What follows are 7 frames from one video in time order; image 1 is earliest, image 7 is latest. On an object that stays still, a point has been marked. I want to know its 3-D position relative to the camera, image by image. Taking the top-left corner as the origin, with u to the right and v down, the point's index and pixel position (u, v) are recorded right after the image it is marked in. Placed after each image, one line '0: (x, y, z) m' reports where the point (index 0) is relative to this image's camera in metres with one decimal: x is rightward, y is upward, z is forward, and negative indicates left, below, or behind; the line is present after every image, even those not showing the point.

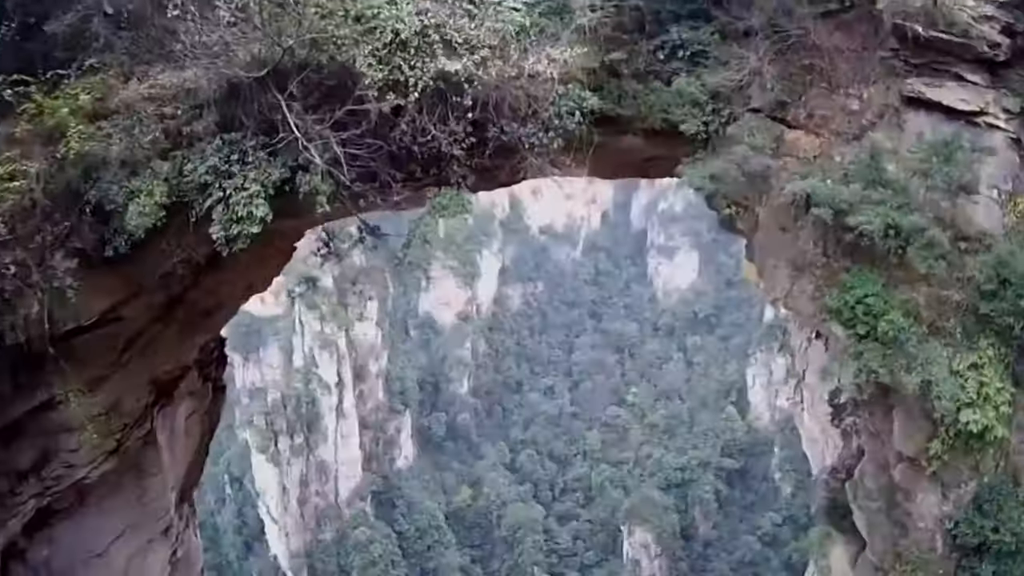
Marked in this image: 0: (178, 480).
0: (-1.4, -0.8, +4.2) m
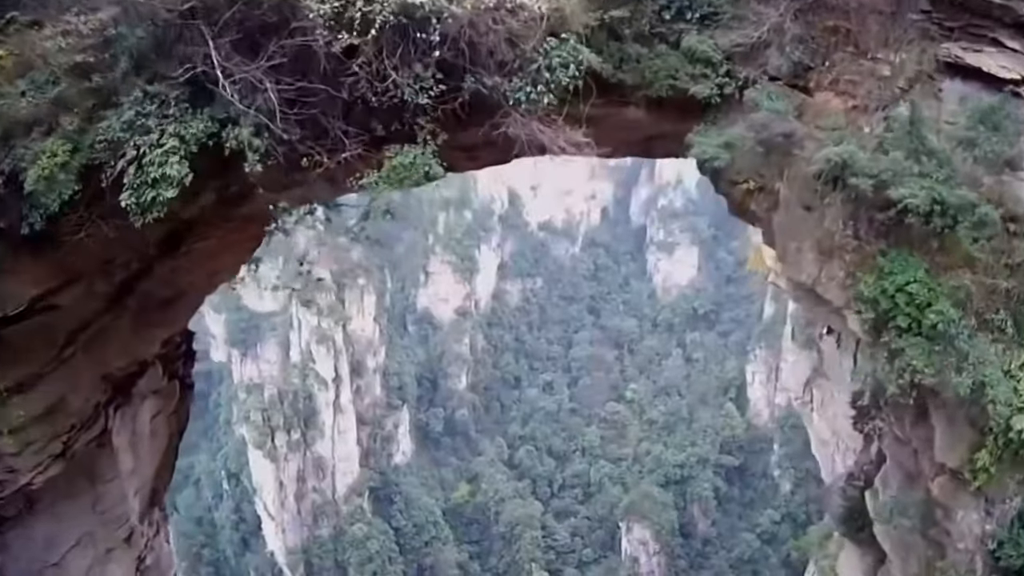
0: (-1.4, -0.8, +3.9) m
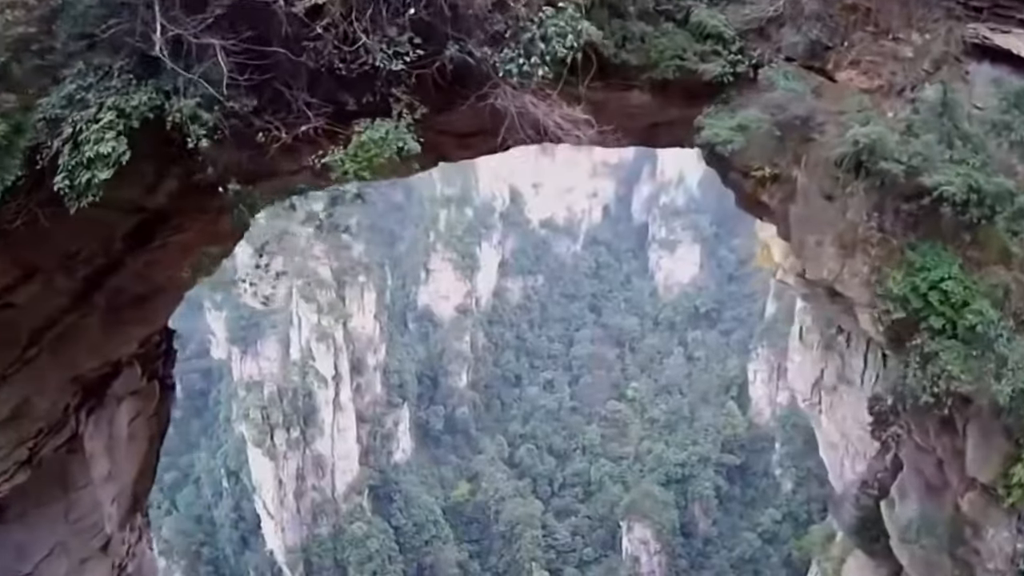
0: (-1.4, -0.7, +3.8) m
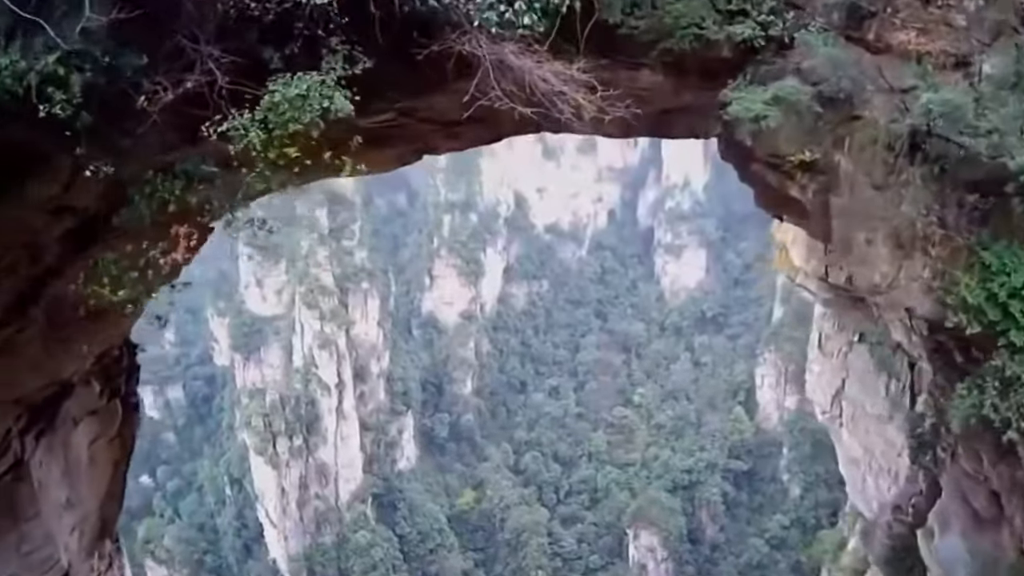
0: (-1.4, -0.8, +3.5) m
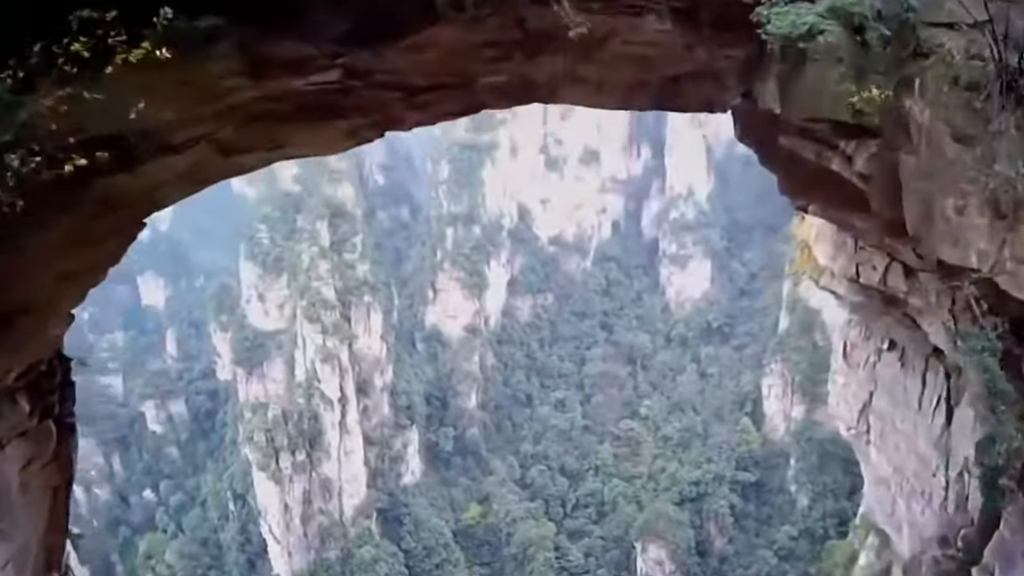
0: (-1.4, -0.8, +3.1) m
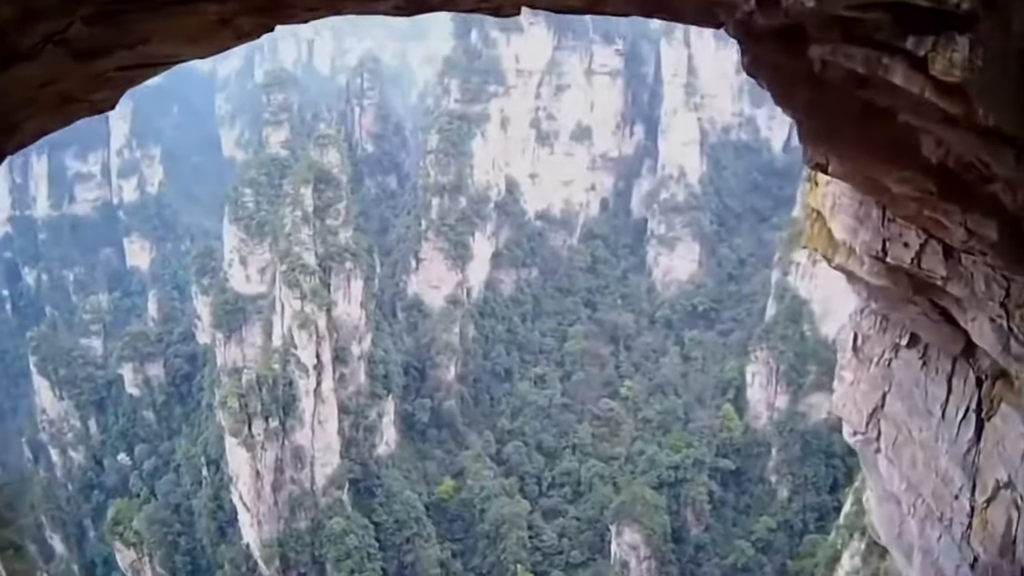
0: (-1.7, -0.5, +2.5) m
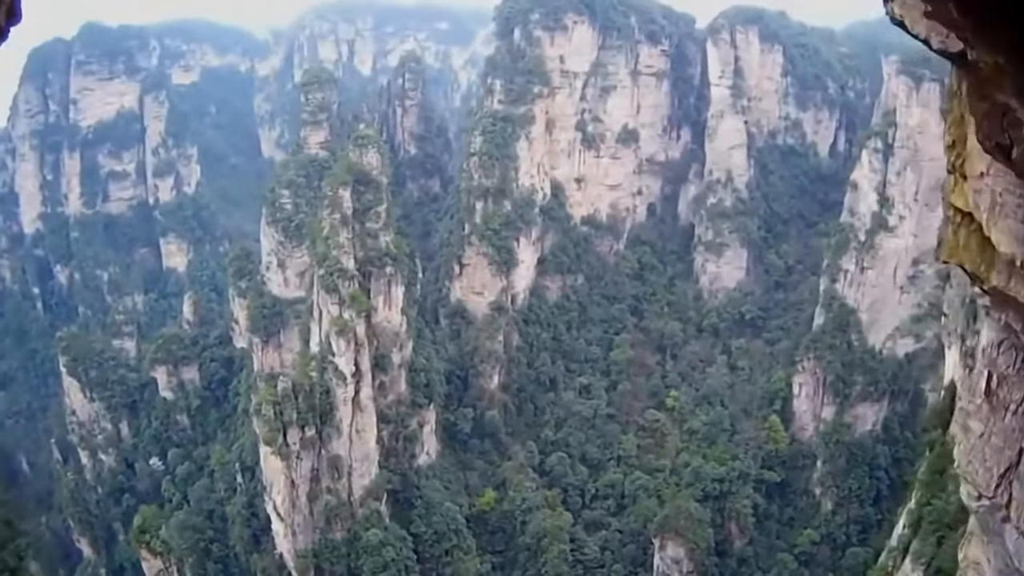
0: (-1.4, -0.6, +1.5) m
